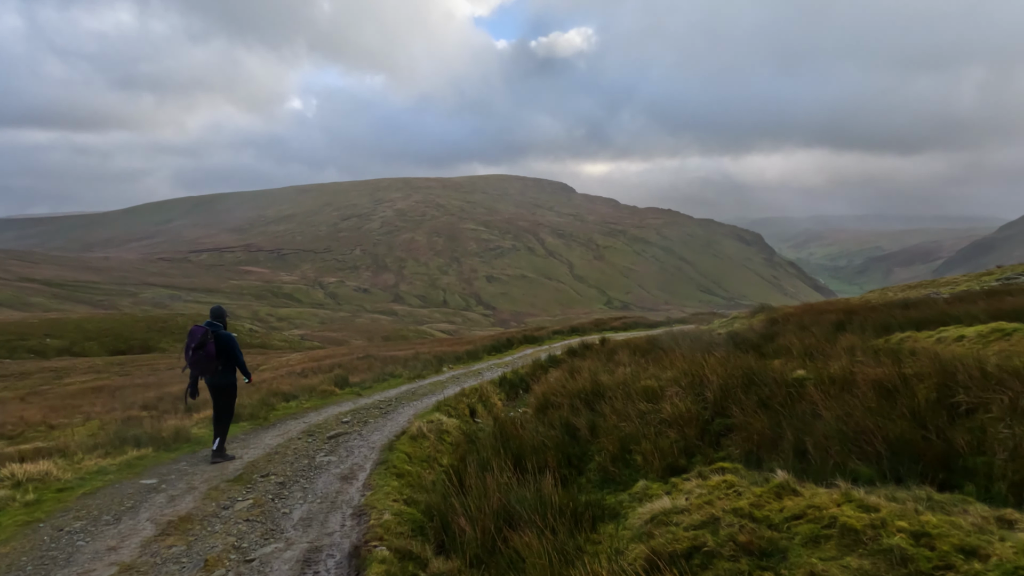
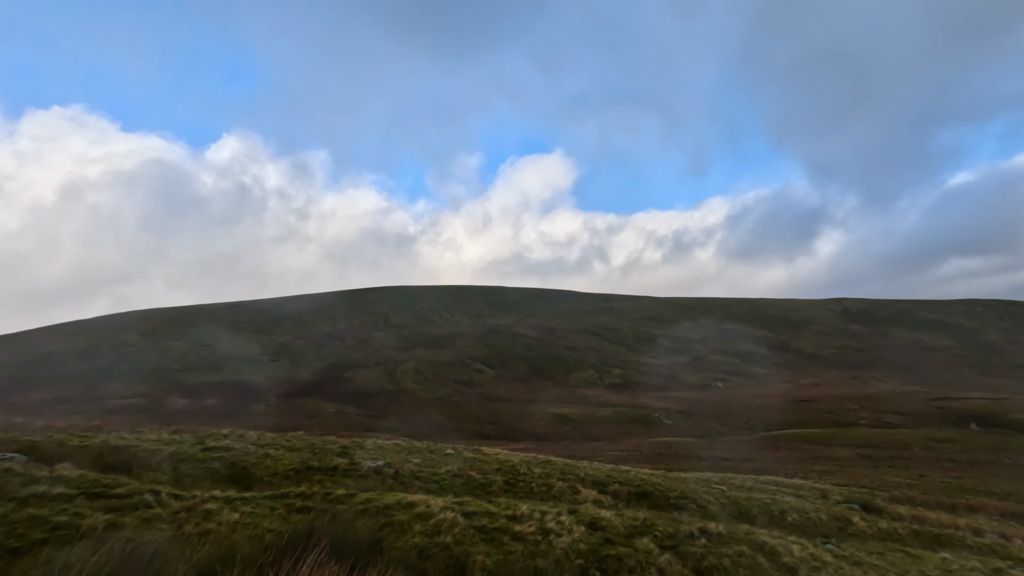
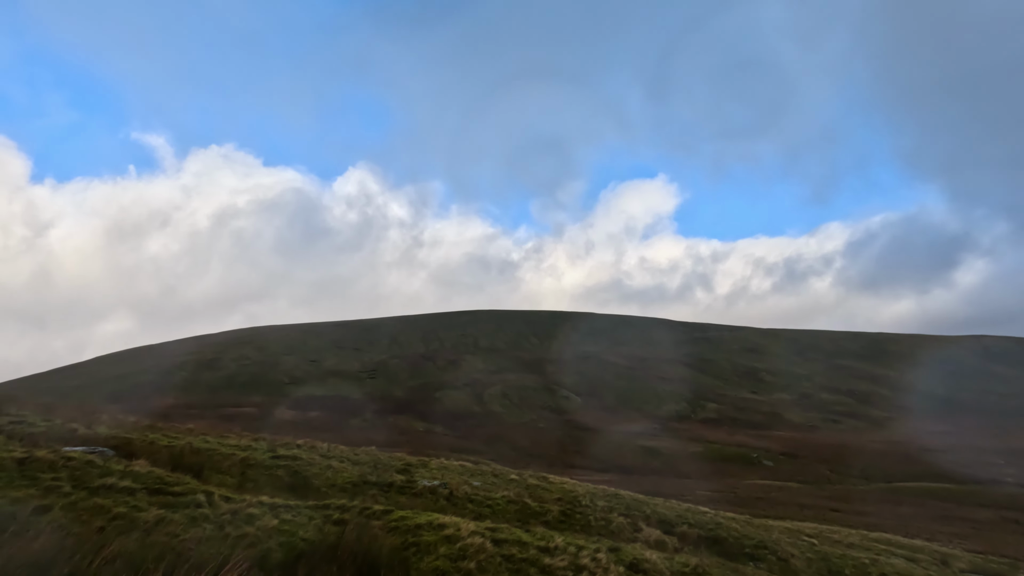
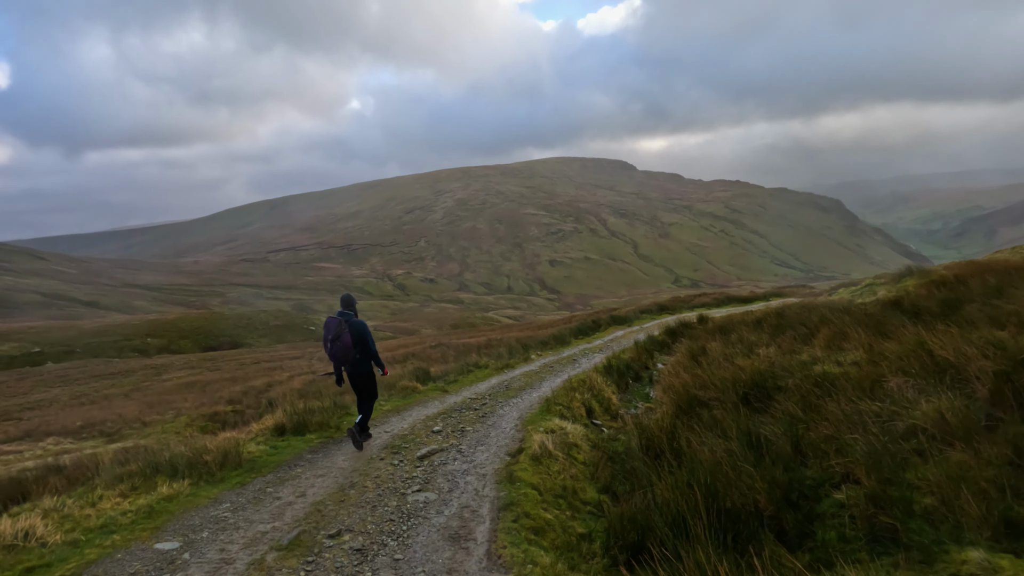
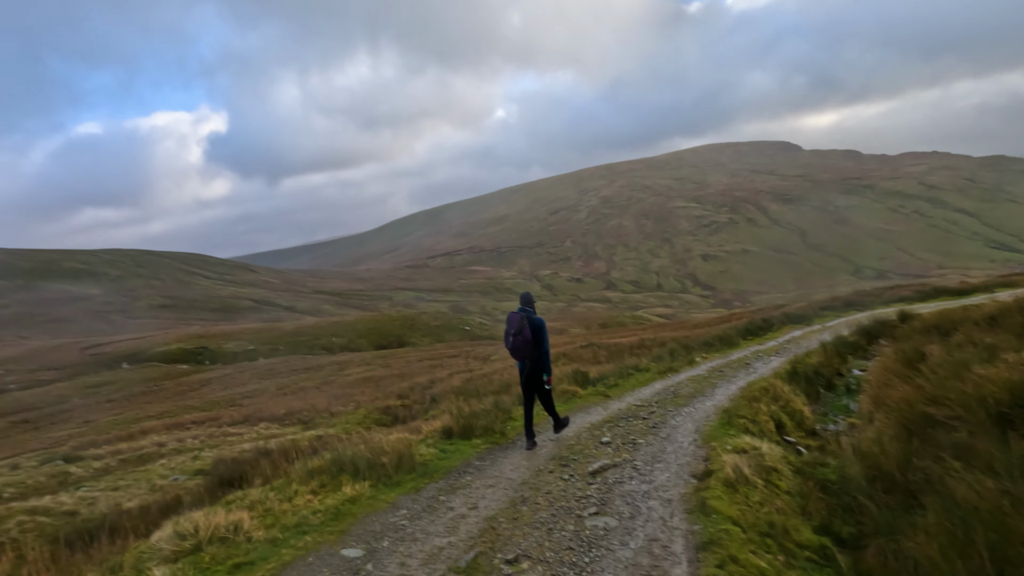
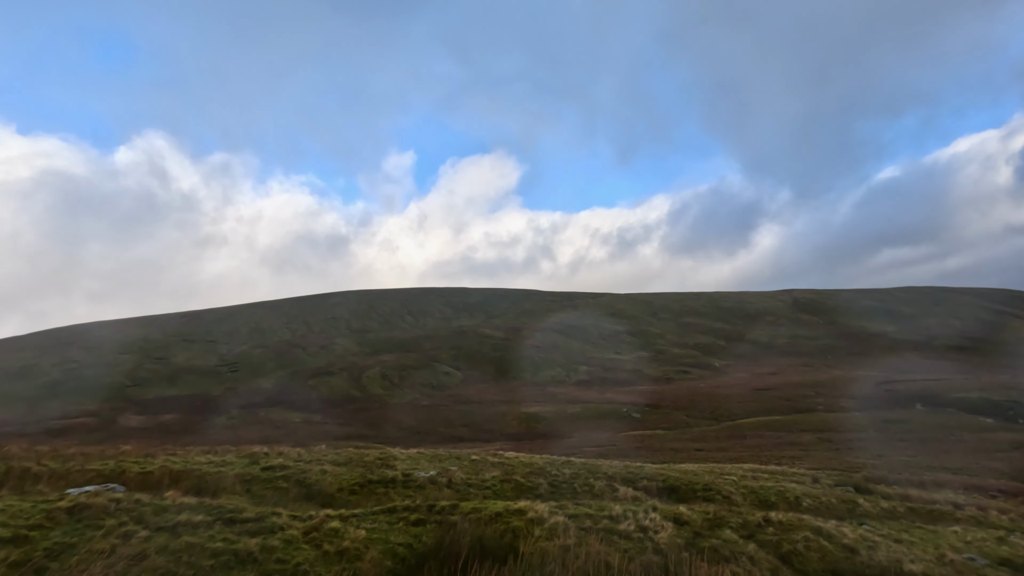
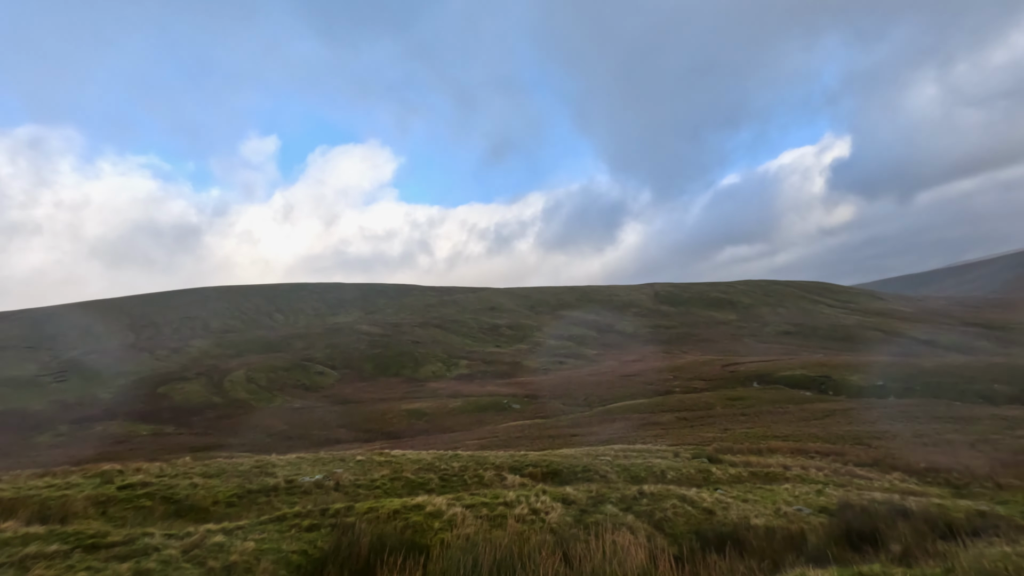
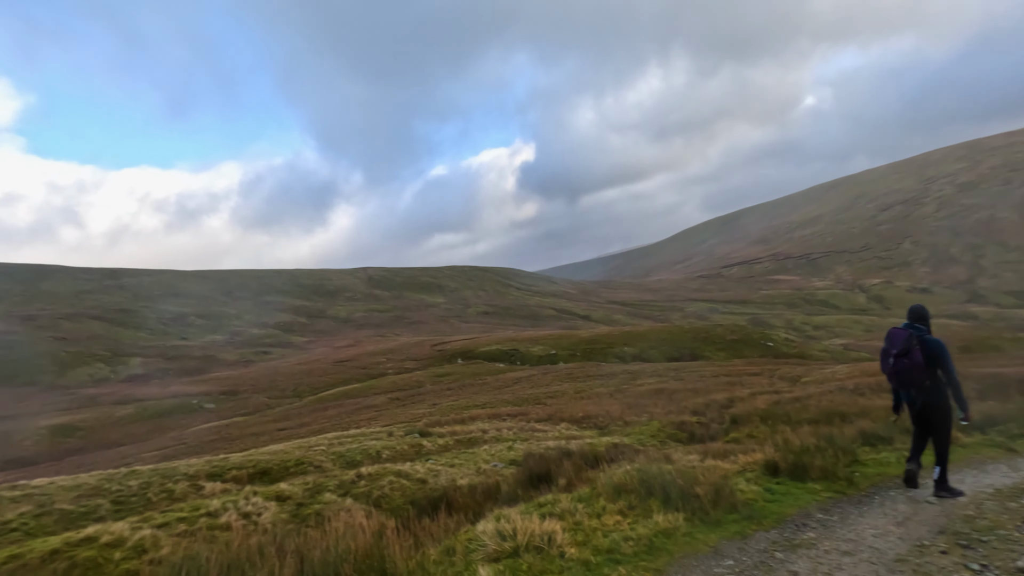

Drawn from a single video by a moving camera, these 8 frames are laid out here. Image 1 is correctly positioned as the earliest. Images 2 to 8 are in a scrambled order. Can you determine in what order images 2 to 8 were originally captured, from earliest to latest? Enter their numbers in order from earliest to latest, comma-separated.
4, 5, 8, 7, 6, 2, 3
